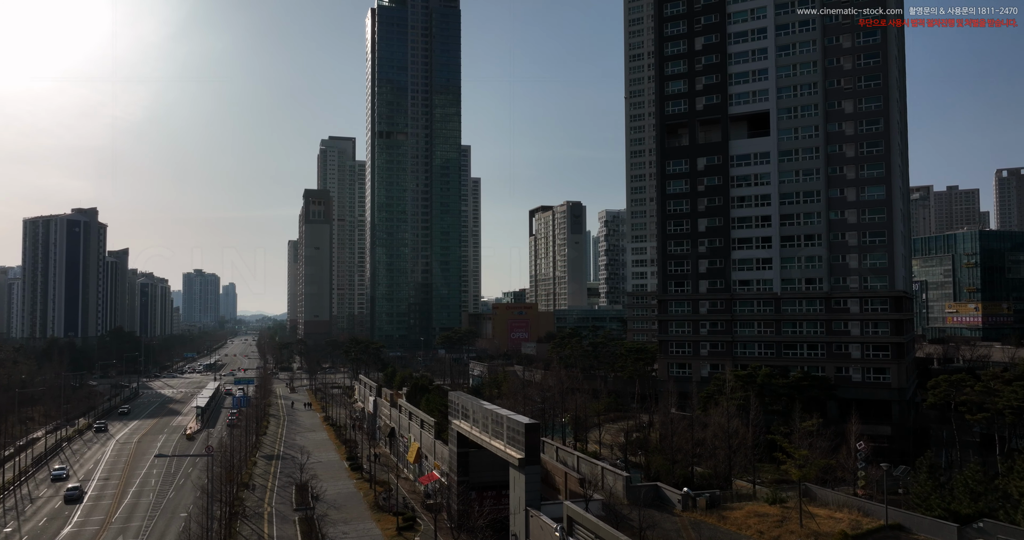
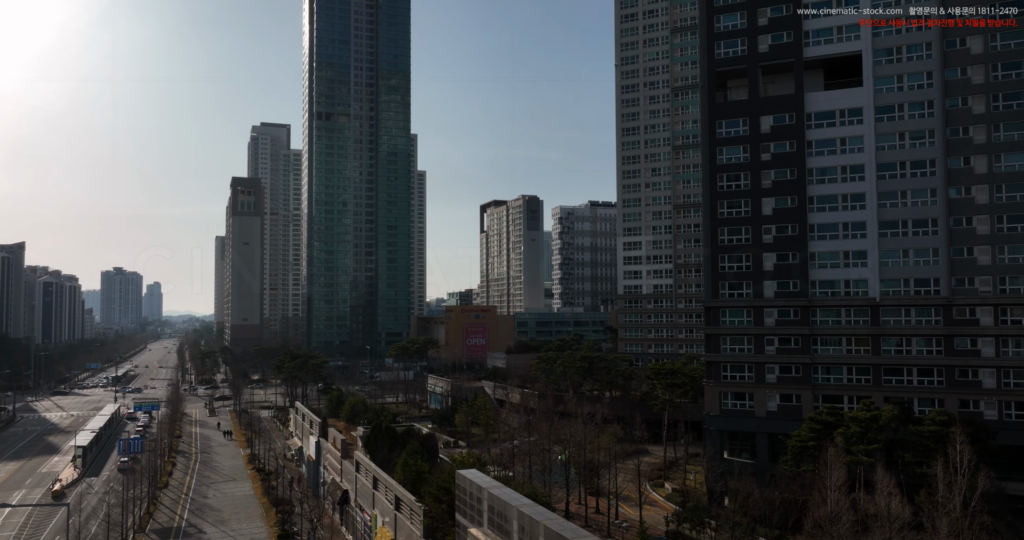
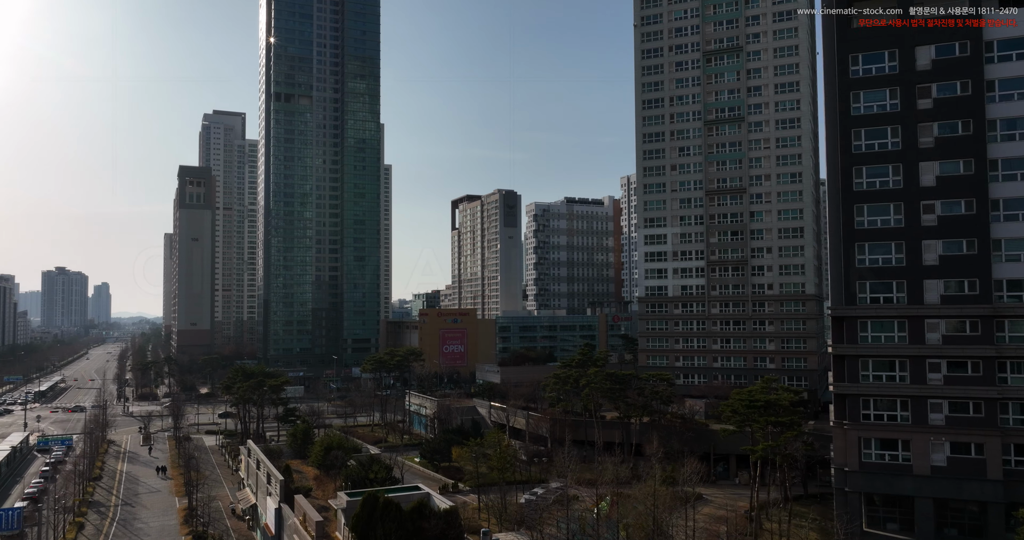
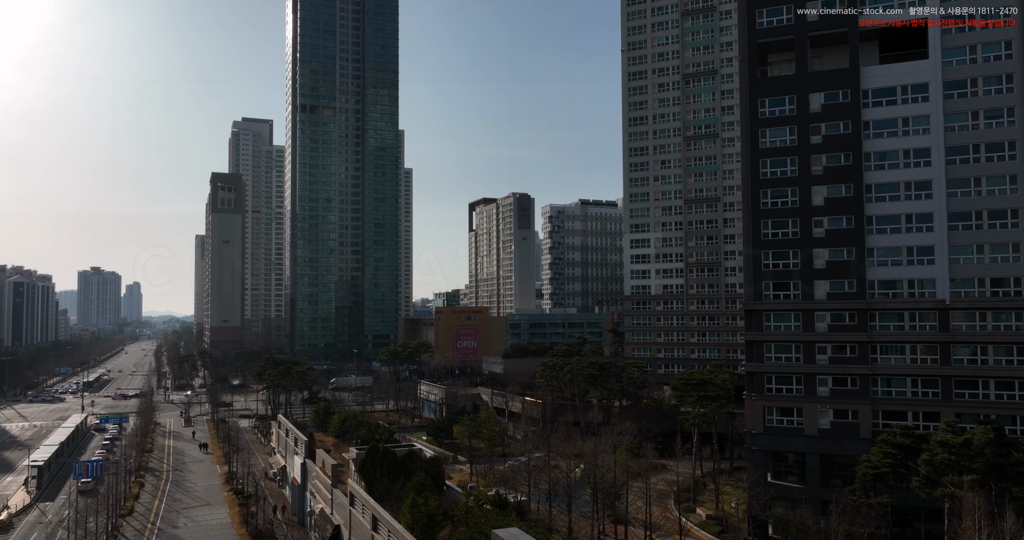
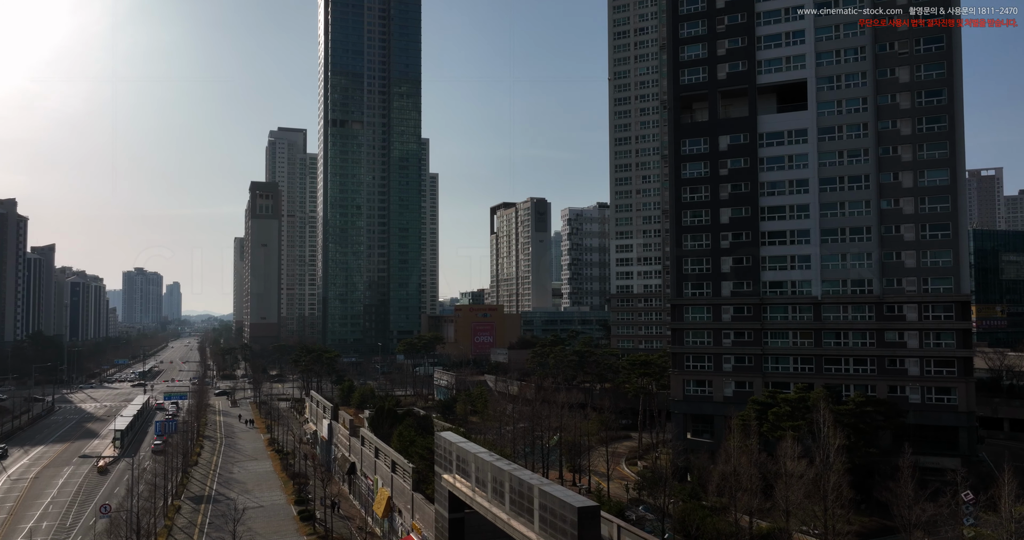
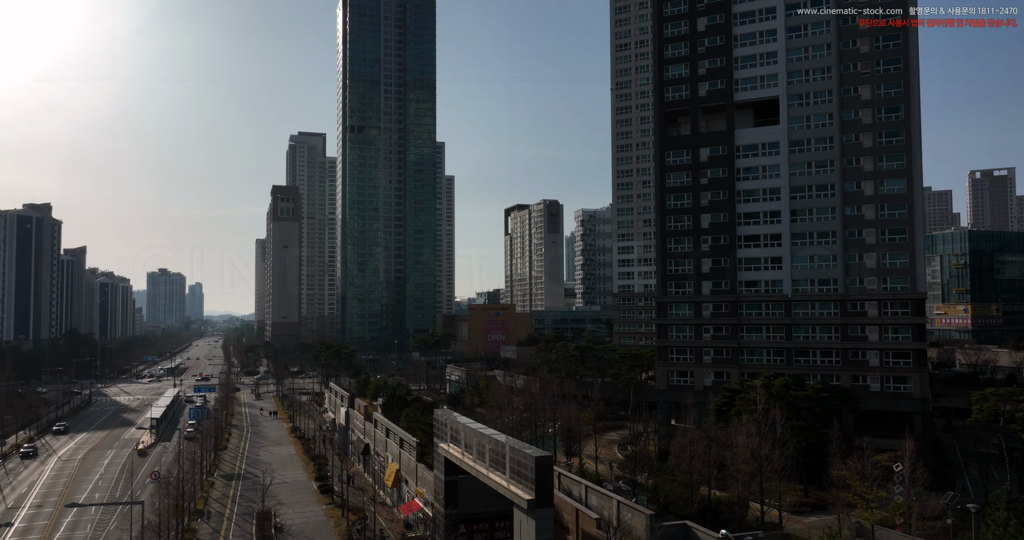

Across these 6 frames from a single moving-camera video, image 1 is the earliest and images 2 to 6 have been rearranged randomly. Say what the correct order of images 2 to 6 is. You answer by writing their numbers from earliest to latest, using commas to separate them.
6, 5, 2, 4, 3
